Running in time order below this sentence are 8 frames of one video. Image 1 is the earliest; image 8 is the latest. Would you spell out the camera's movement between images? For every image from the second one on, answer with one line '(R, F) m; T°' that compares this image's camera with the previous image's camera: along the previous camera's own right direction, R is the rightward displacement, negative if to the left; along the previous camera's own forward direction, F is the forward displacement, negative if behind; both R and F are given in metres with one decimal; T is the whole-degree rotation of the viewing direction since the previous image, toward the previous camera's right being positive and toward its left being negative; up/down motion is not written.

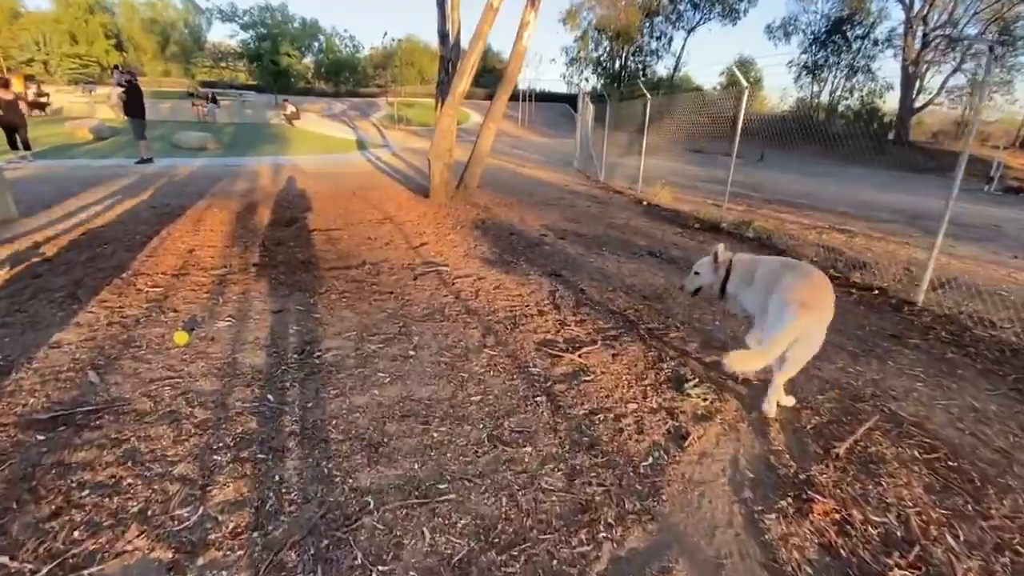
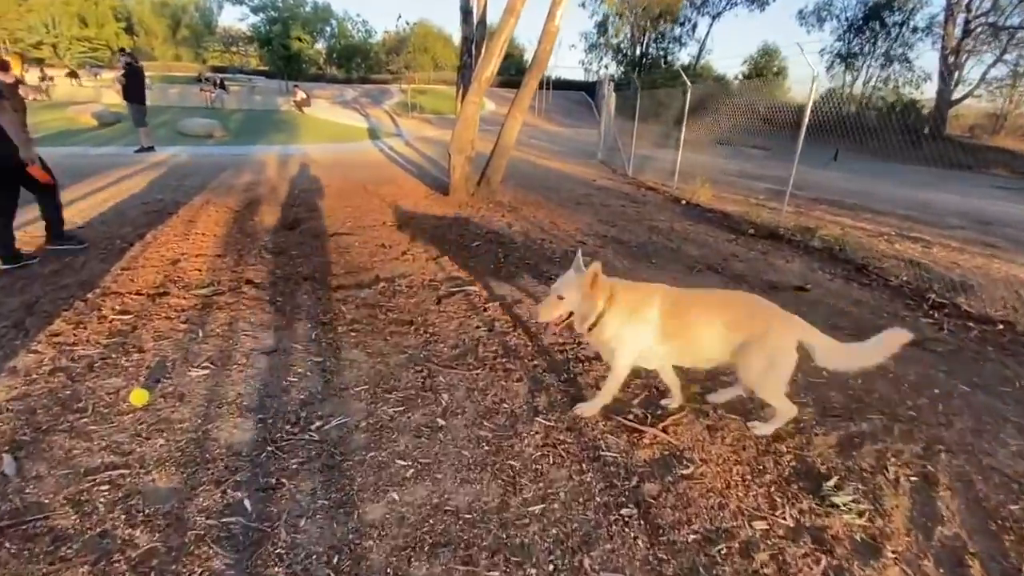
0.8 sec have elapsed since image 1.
(-0.3, +0.8) m; -1°
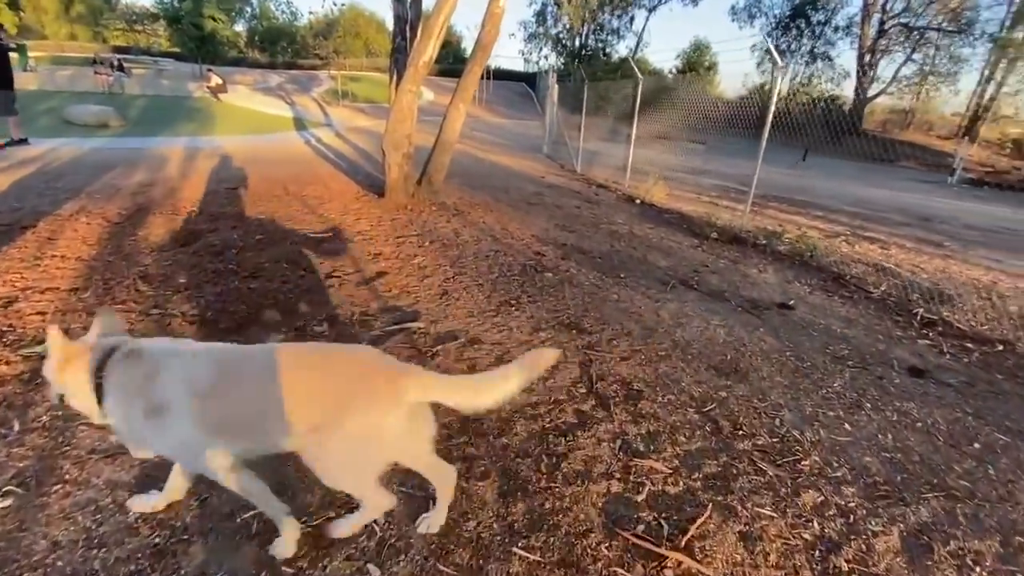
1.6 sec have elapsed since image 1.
(0.0, +0.7) m; +7°
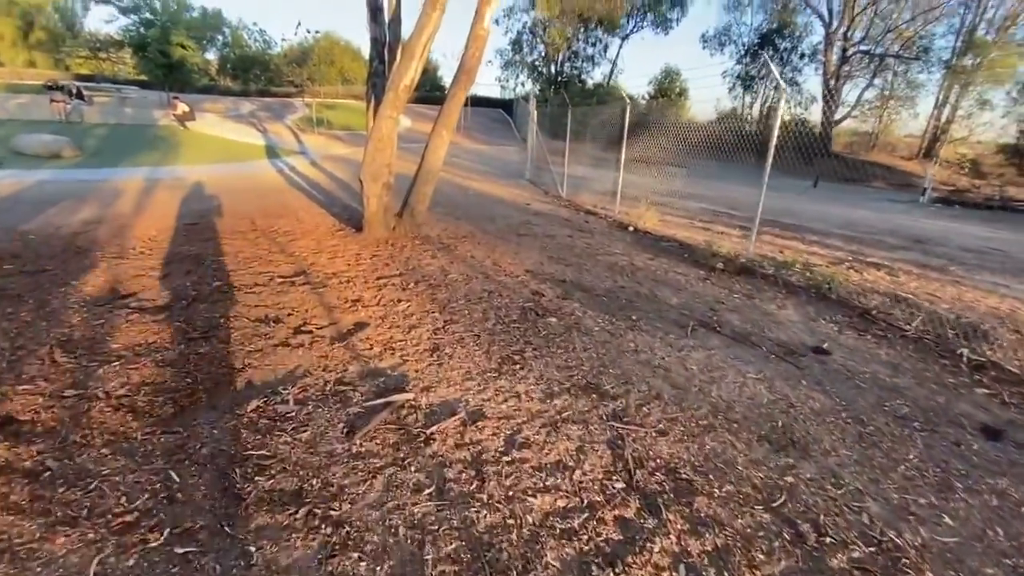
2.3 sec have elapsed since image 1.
(-0.2, +0.5) m; +3°
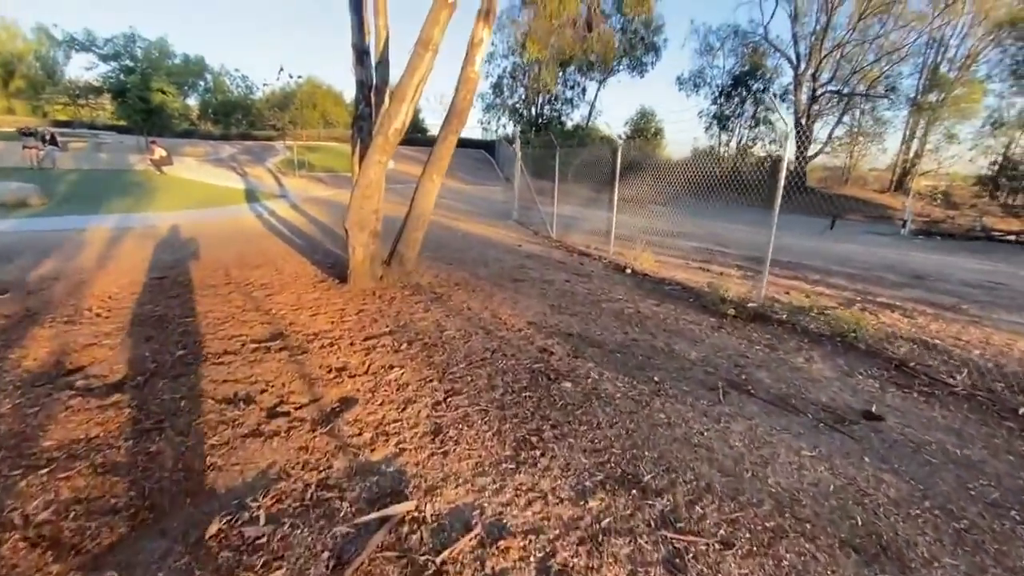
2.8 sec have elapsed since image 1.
(-0.2, +0.4) m; +2°
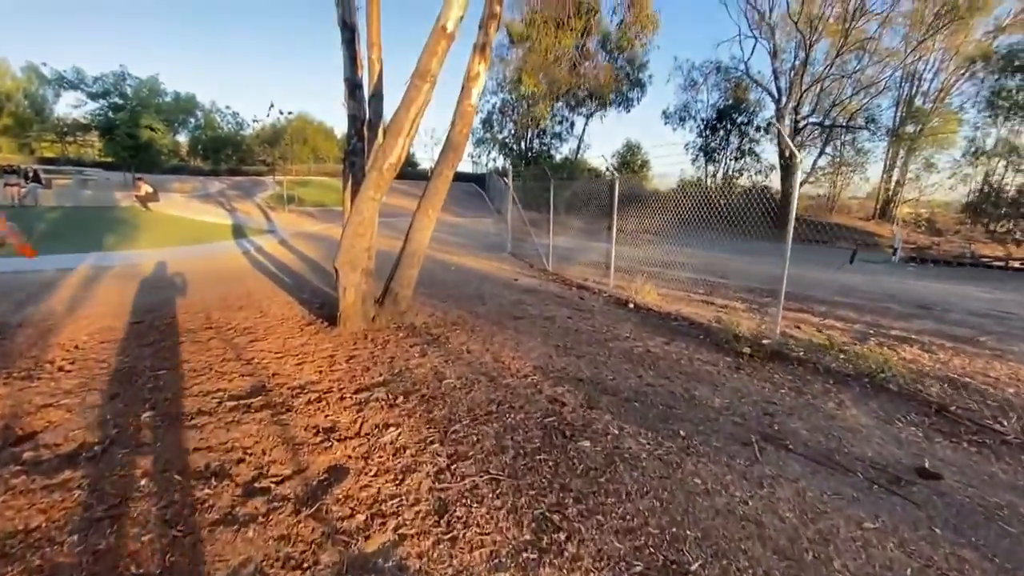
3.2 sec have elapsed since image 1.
(-0.1, +0.3) m; +1°
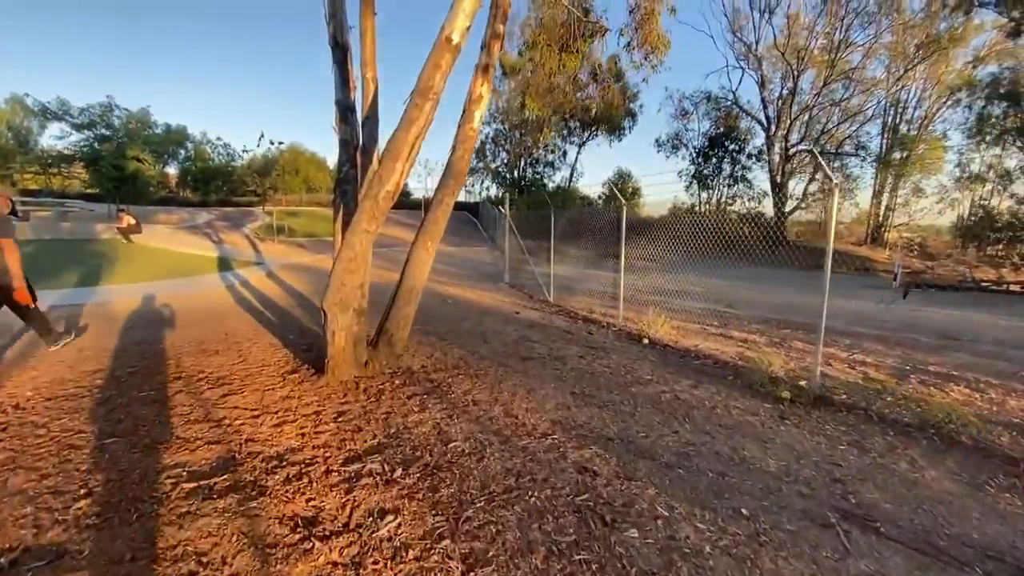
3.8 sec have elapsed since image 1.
(-0.2, +0.5) m; +1°
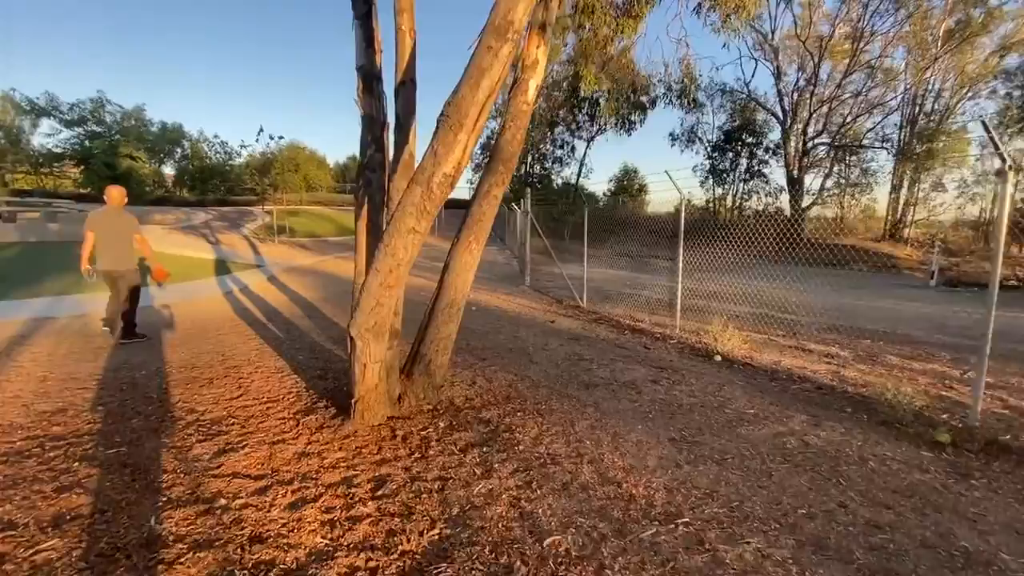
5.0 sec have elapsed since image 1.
(-0.6, +1.0) m; 0°
